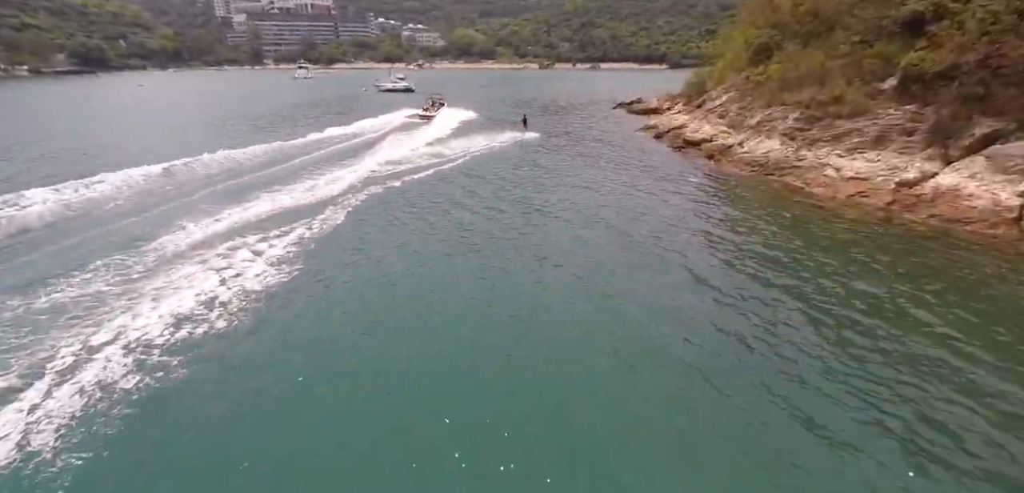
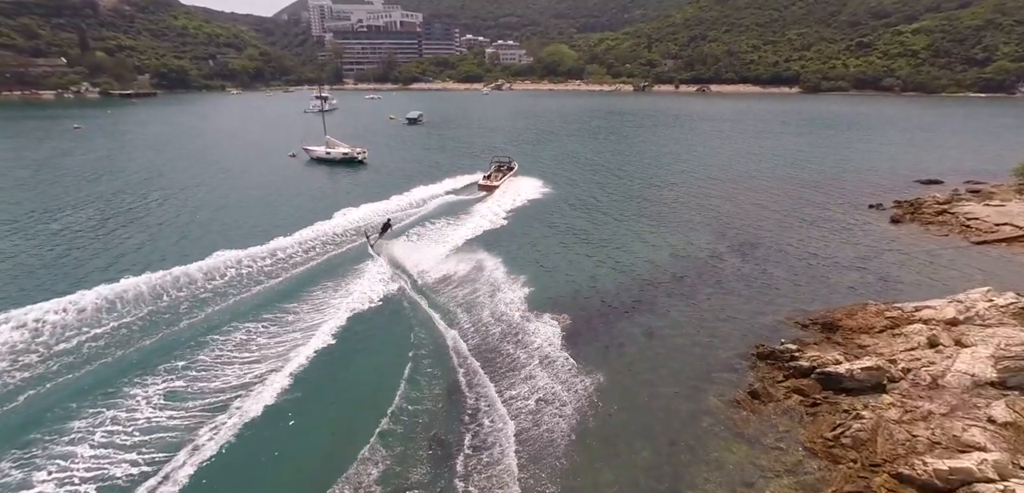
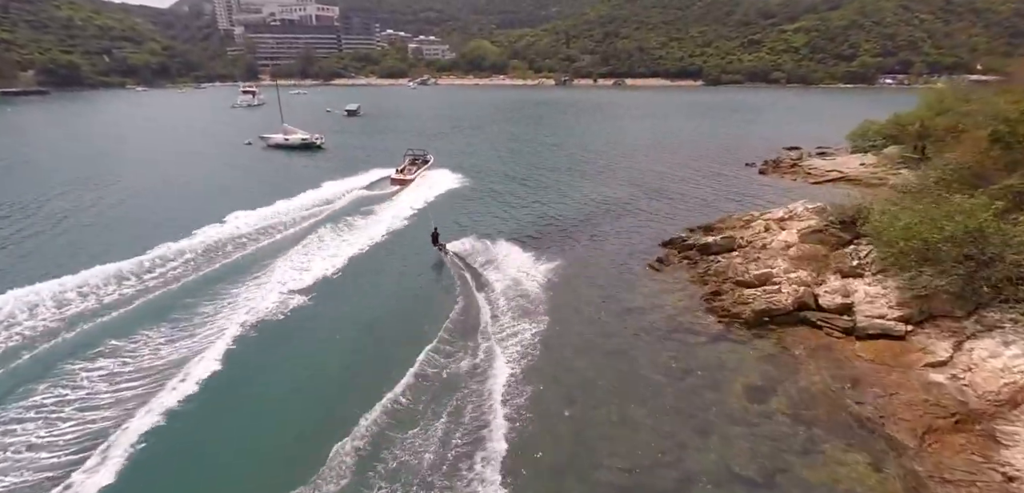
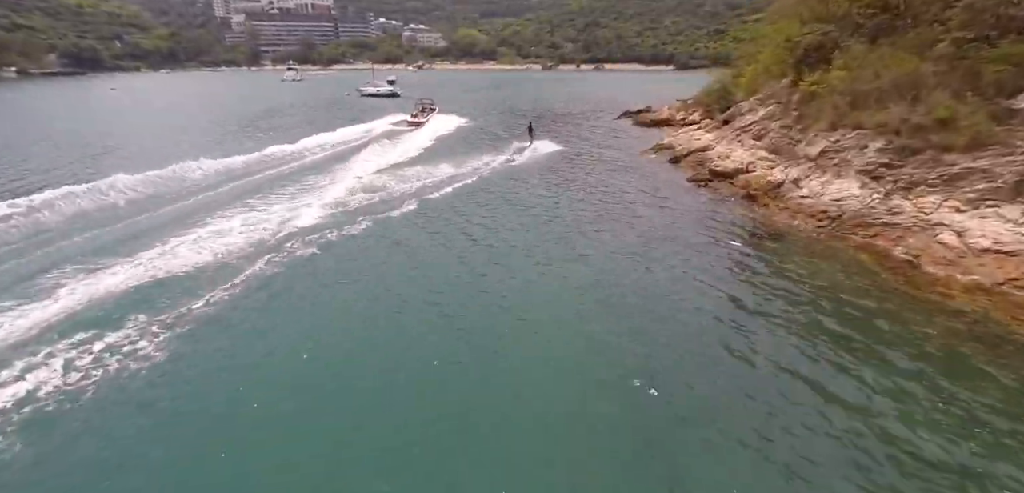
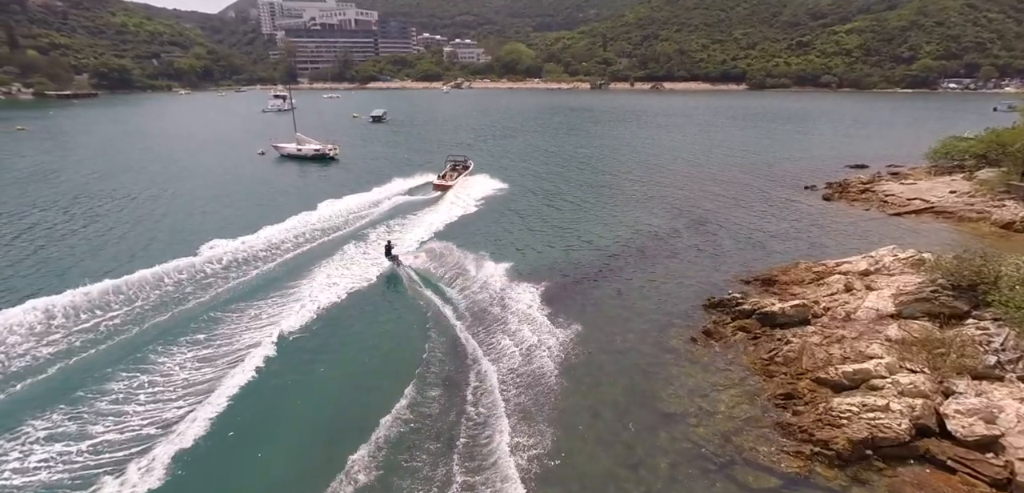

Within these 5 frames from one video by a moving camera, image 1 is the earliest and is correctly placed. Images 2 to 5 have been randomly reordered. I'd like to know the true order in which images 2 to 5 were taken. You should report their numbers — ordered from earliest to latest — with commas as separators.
4, 3, 5, 2
